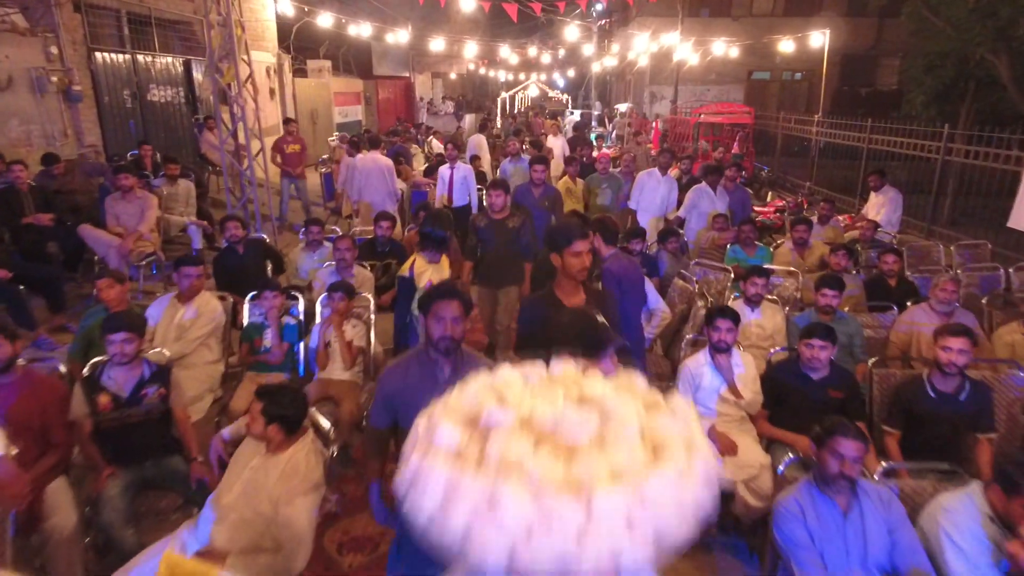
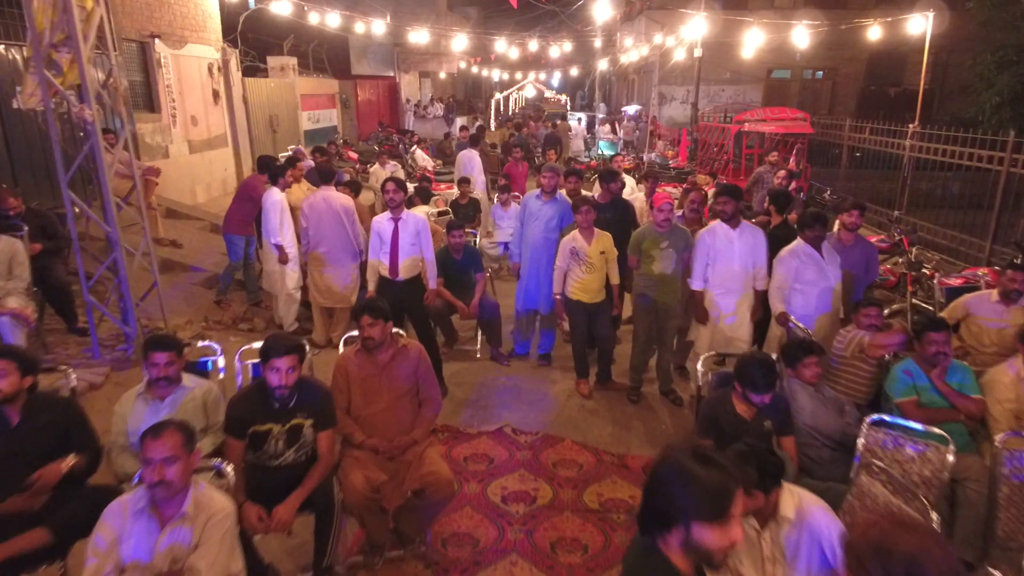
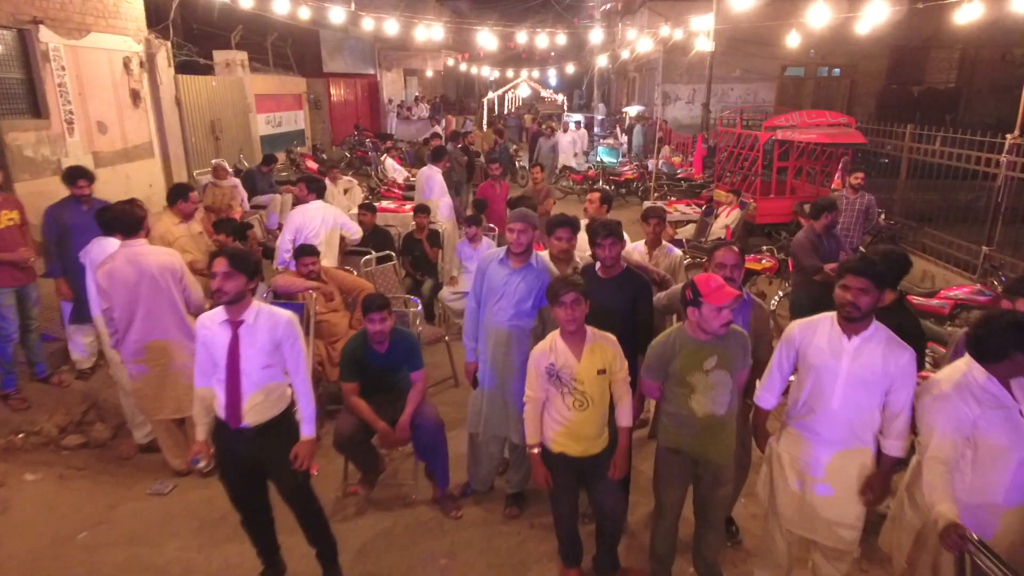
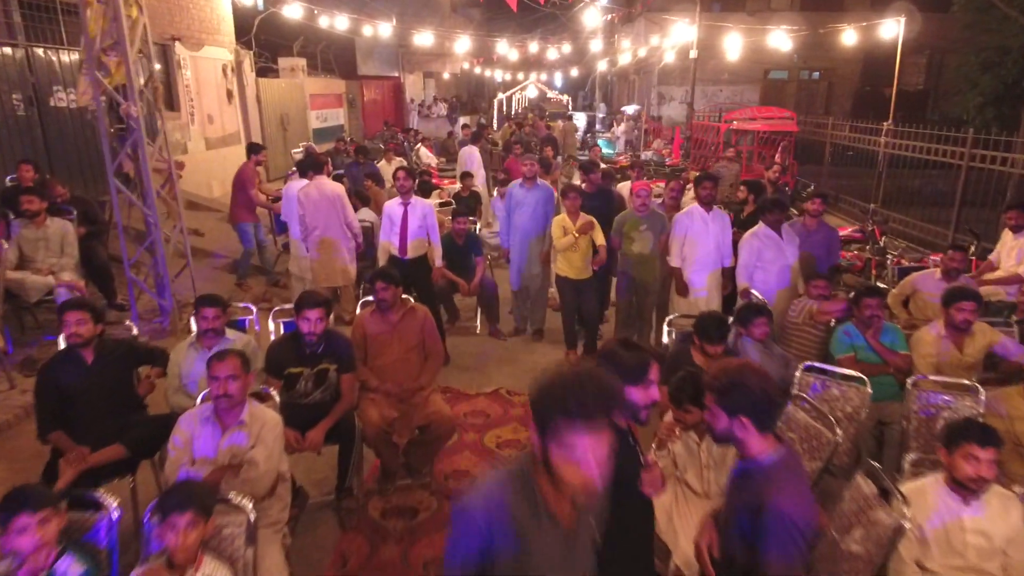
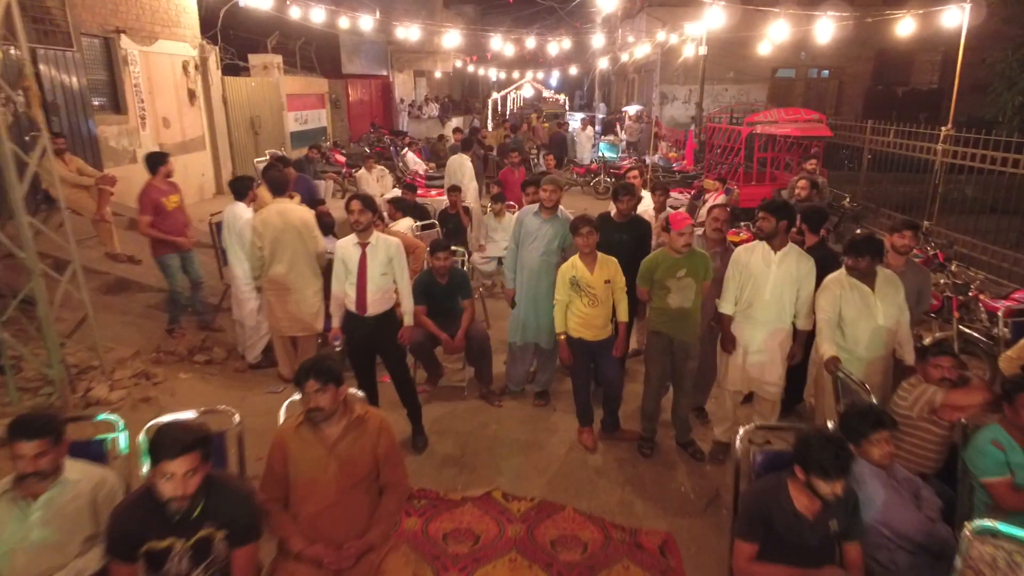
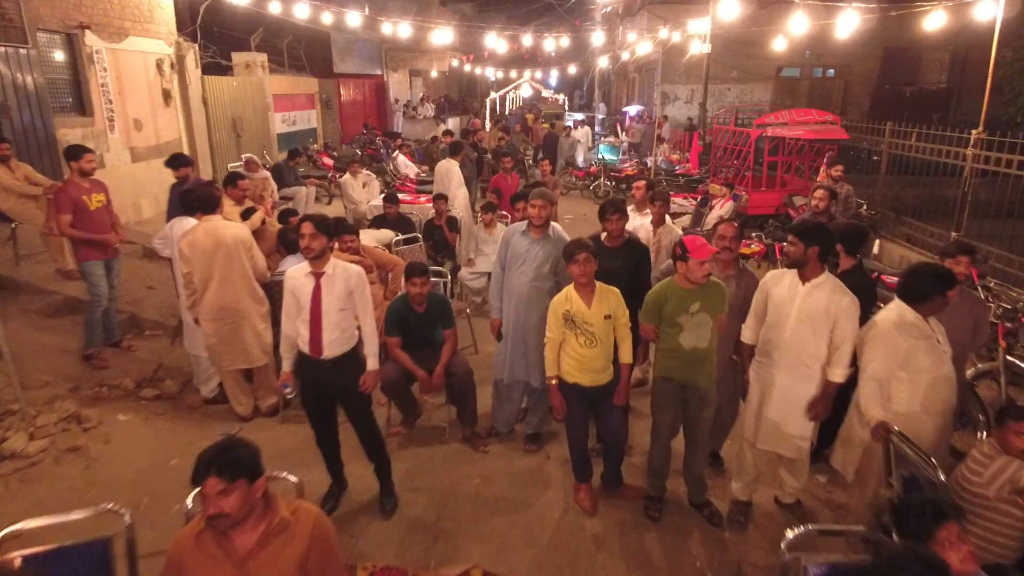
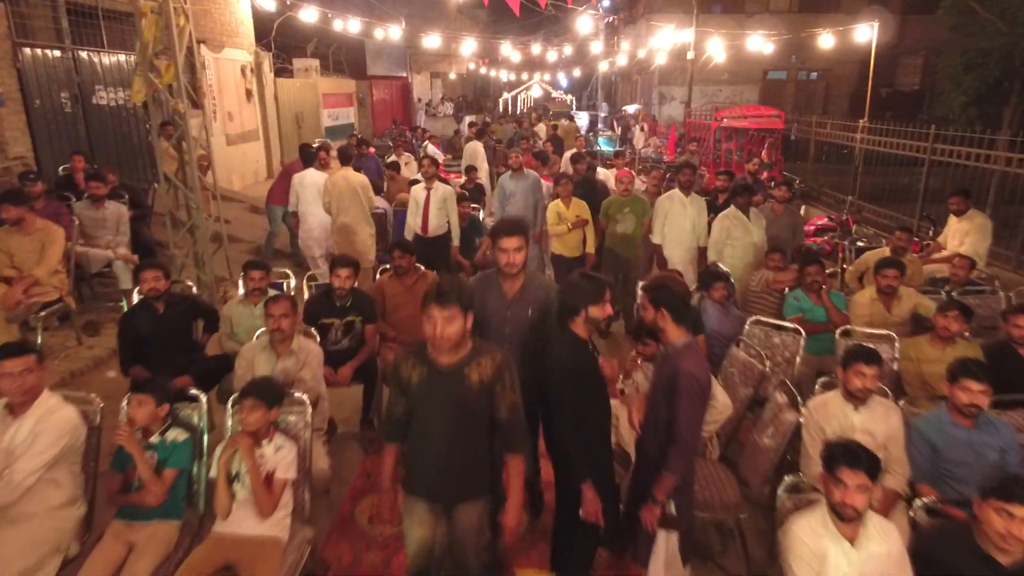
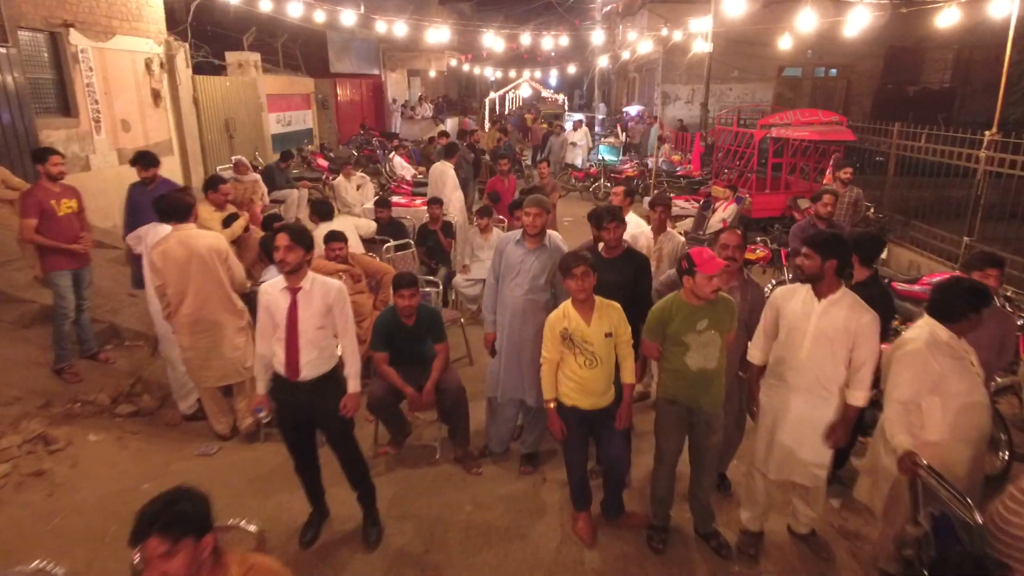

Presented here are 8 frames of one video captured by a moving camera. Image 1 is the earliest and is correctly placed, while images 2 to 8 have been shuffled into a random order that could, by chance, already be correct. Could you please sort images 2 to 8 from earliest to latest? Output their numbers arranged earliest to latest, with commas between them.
7, 4, 2, 5, 6, 8, 3
